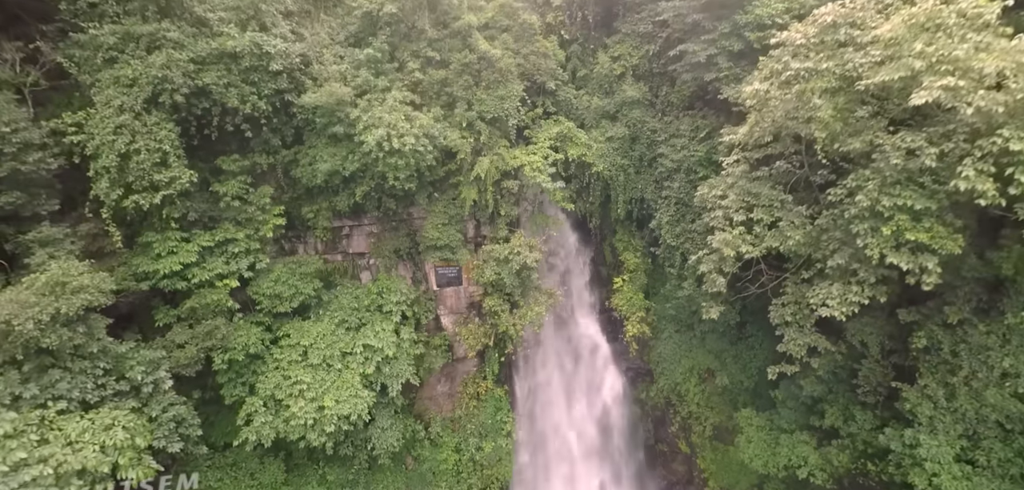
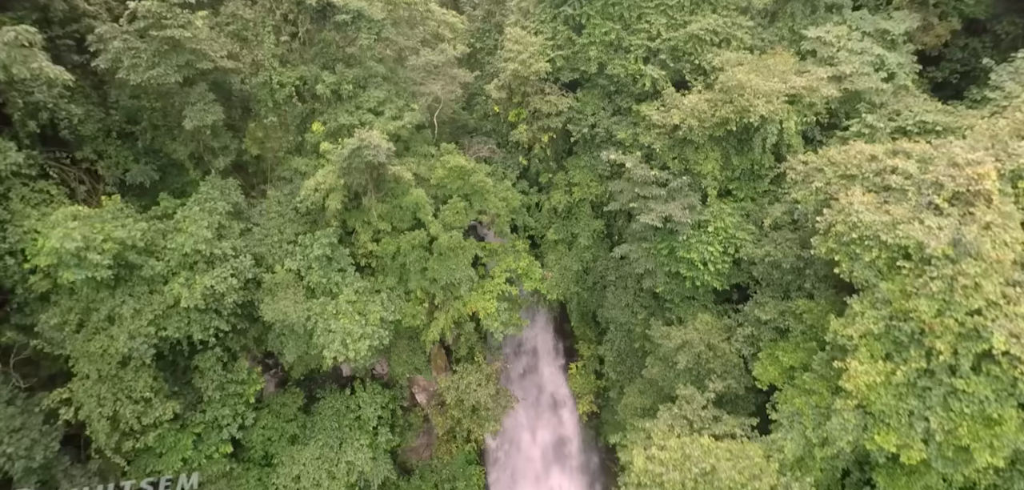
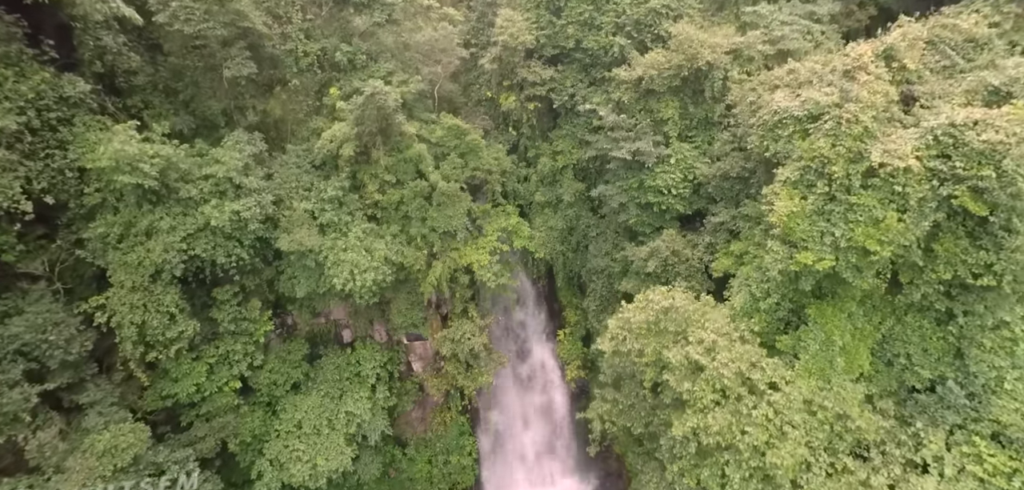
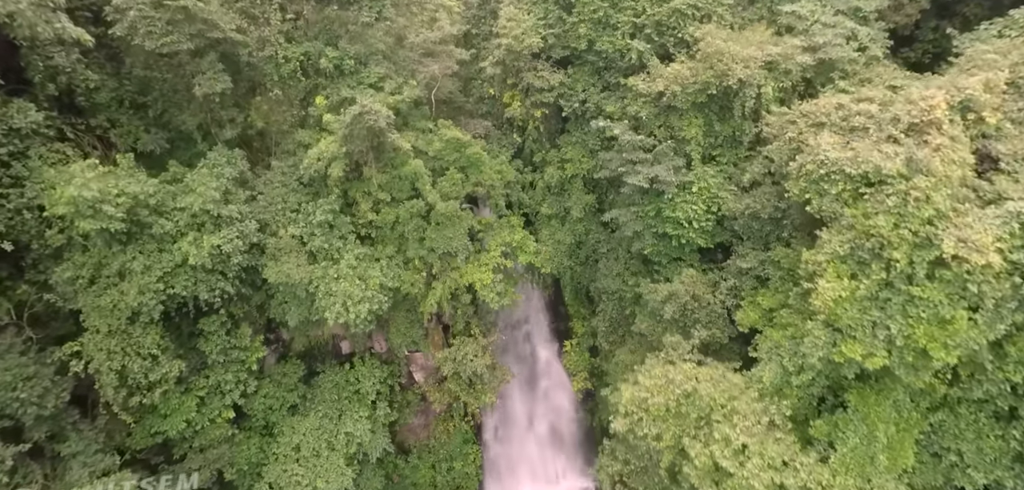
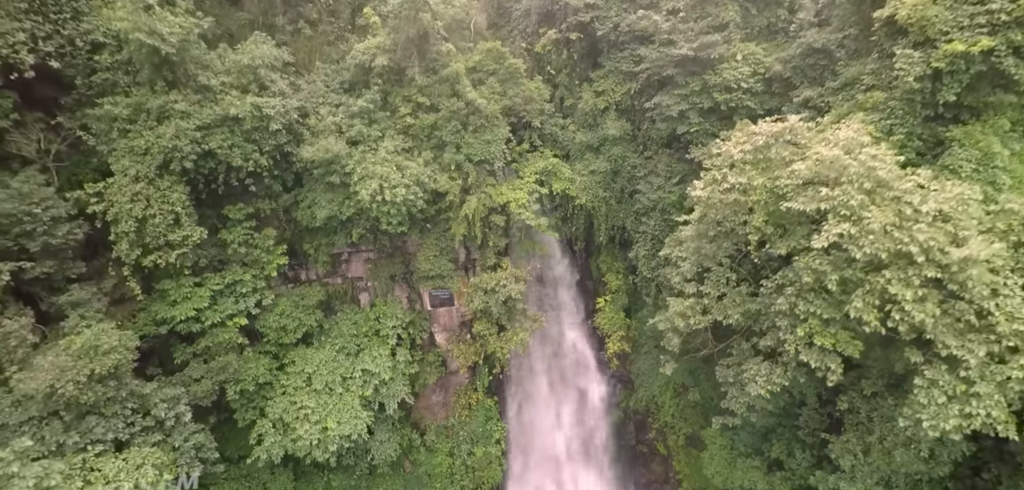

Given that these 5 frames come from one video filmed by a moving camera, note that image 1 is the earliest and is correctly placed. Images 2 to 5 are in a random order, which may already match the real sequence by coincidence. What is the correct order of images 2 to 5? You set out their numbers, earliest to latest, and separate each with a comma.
5, 3, 4, 2
